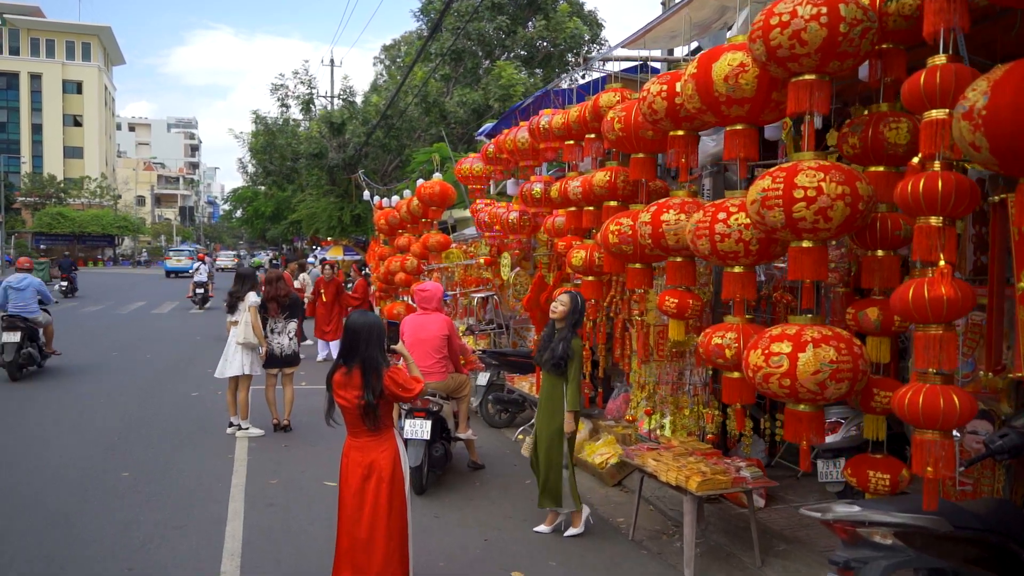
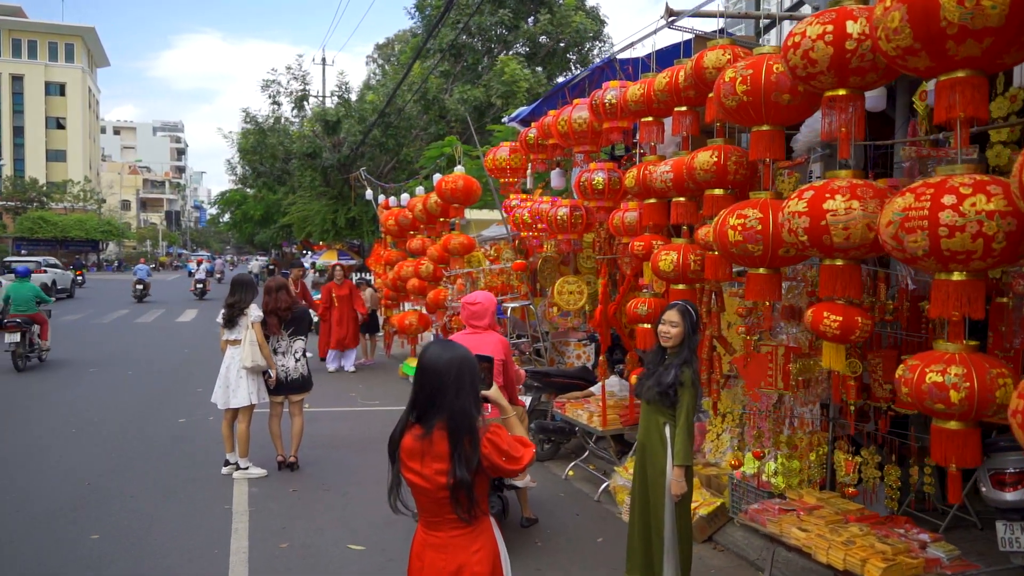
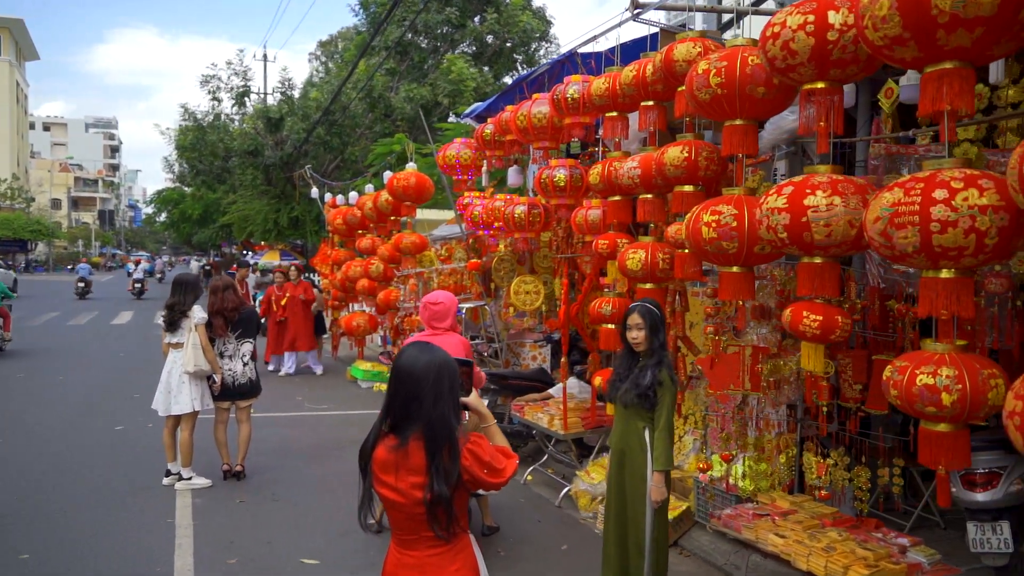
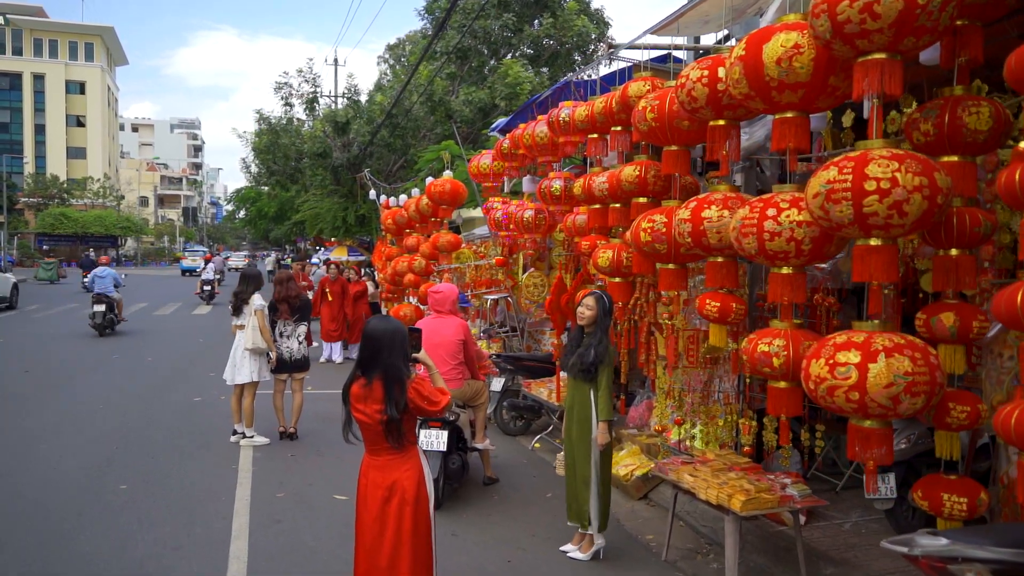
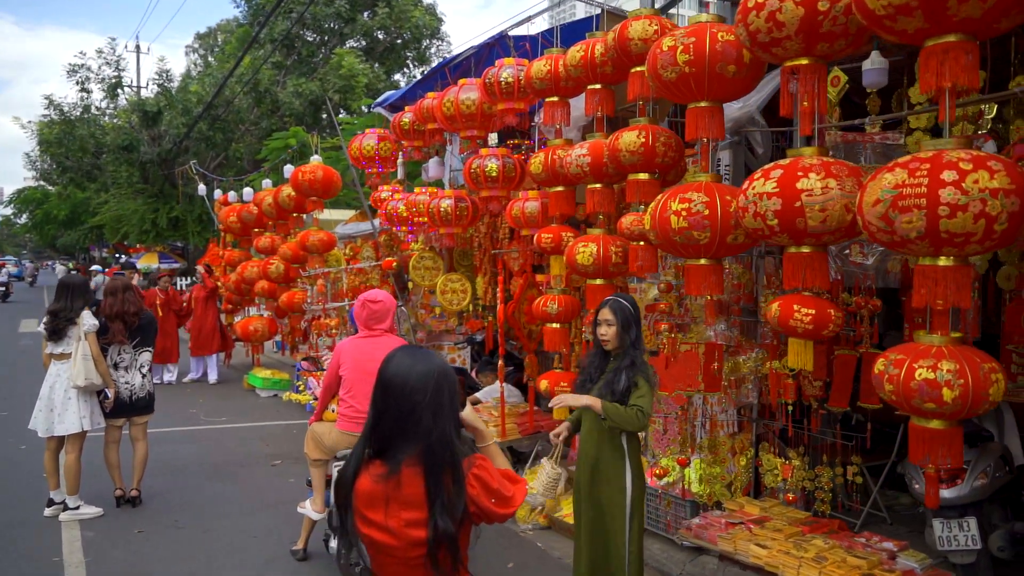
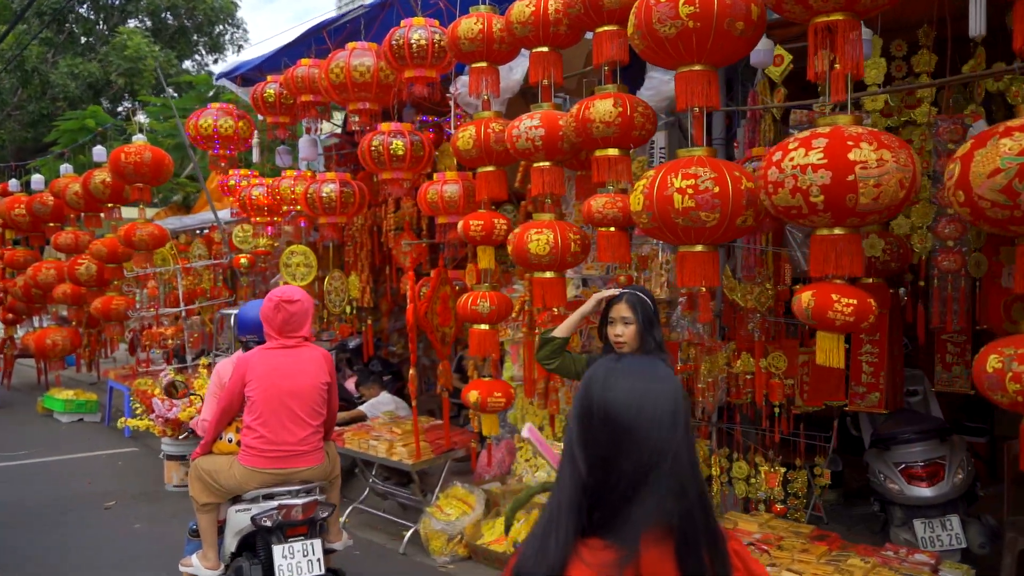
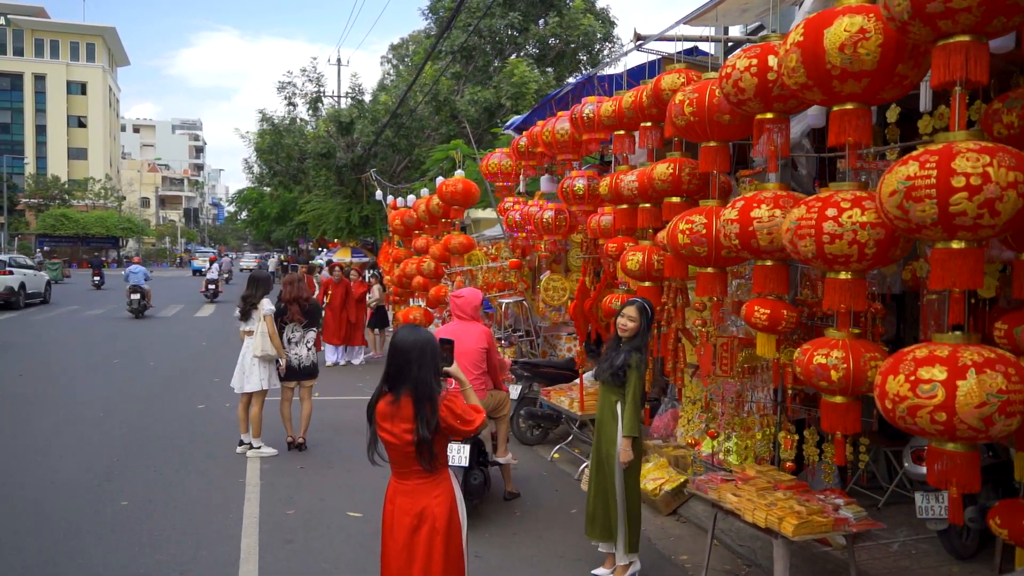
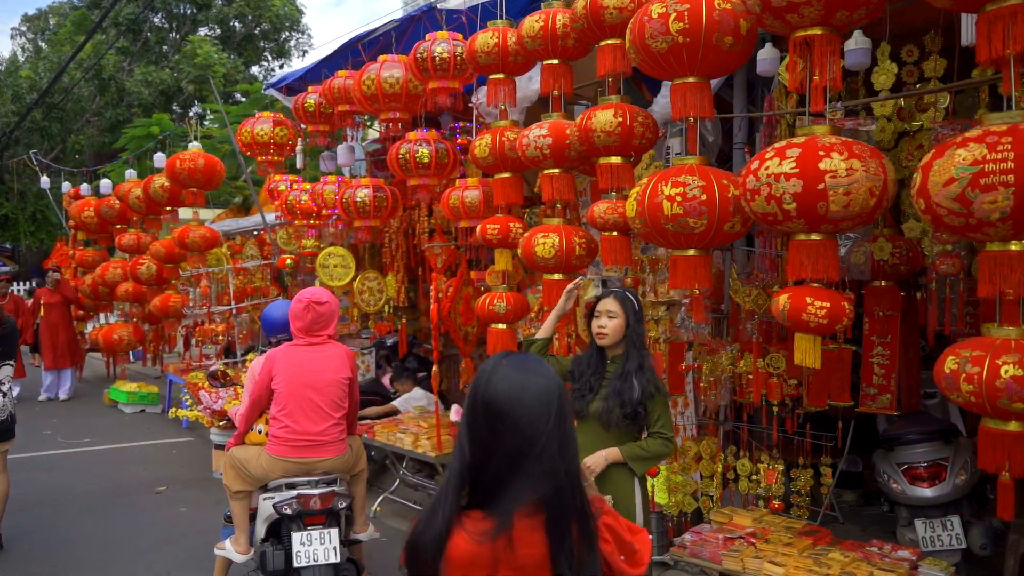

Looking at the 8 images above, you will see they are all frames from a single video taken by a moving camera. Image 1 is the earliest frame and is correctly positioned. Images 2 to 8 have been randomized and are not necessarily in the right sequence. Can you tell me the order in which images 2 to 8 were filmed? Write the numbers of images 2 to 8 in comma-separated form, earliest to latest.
4, 7, 2, 3, 5, 8, 6
